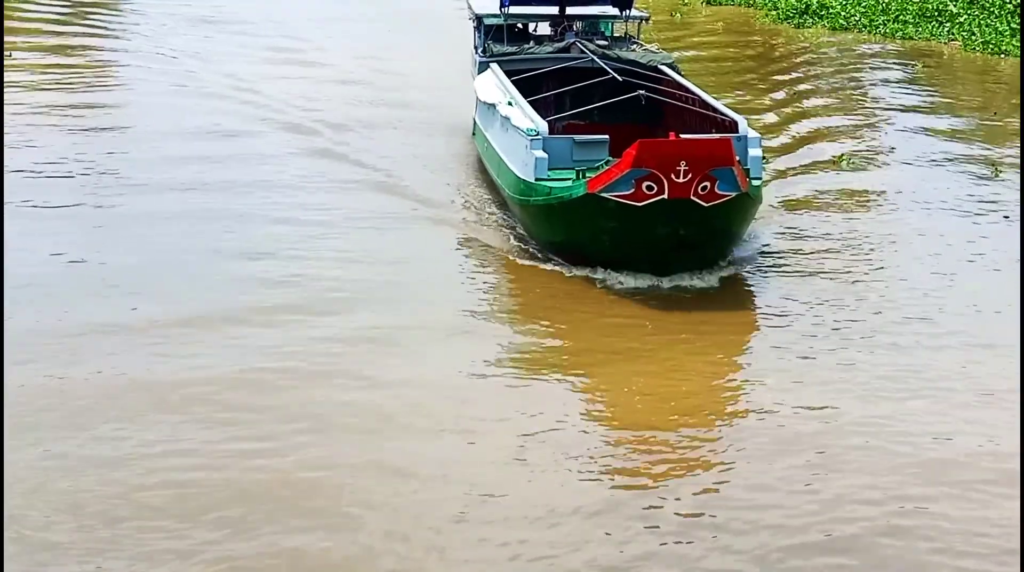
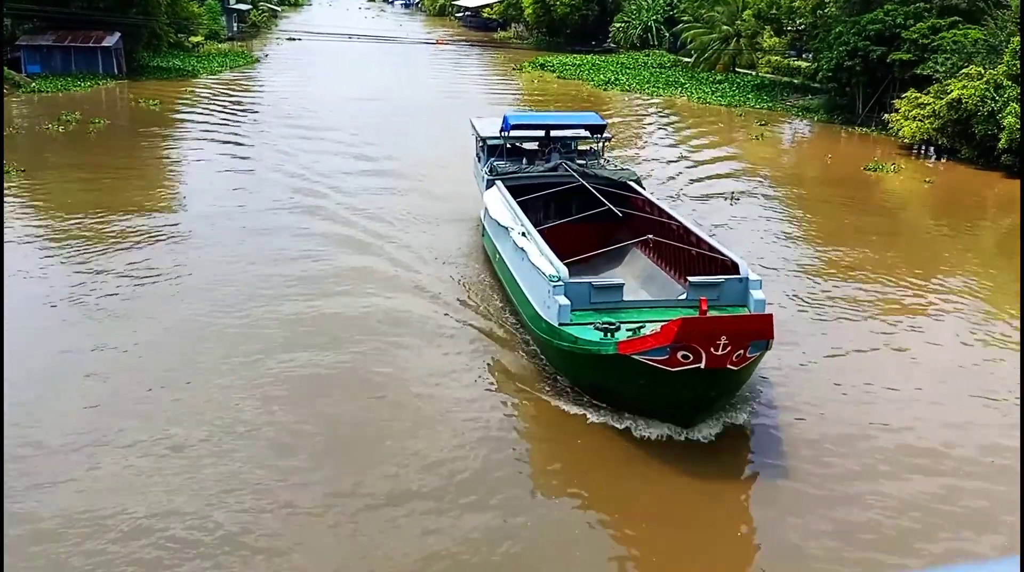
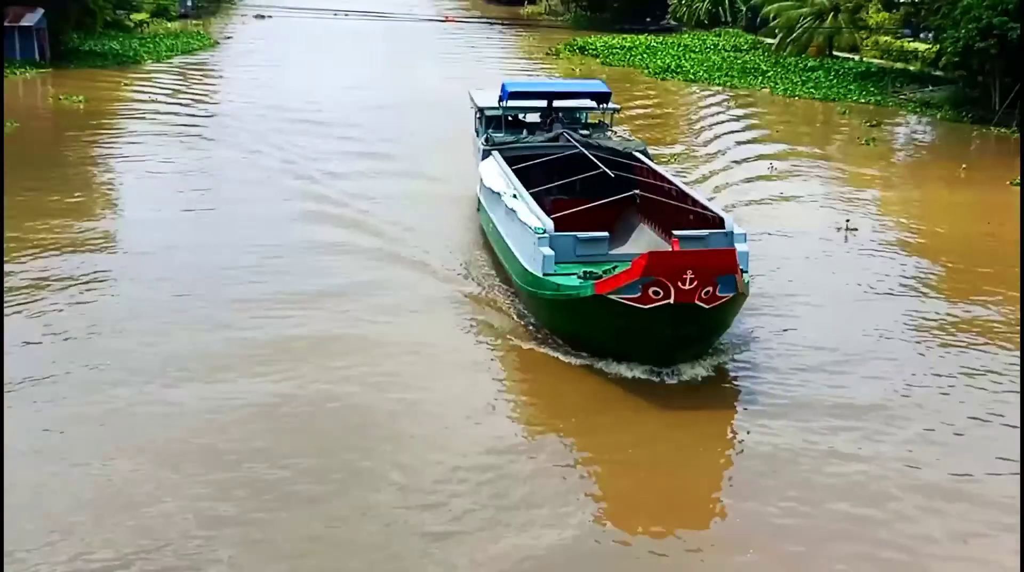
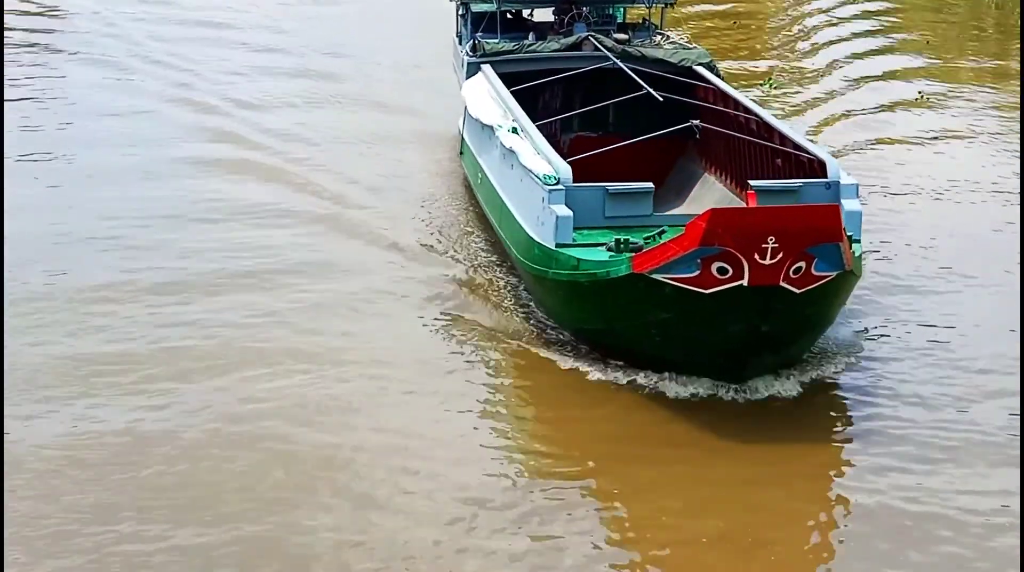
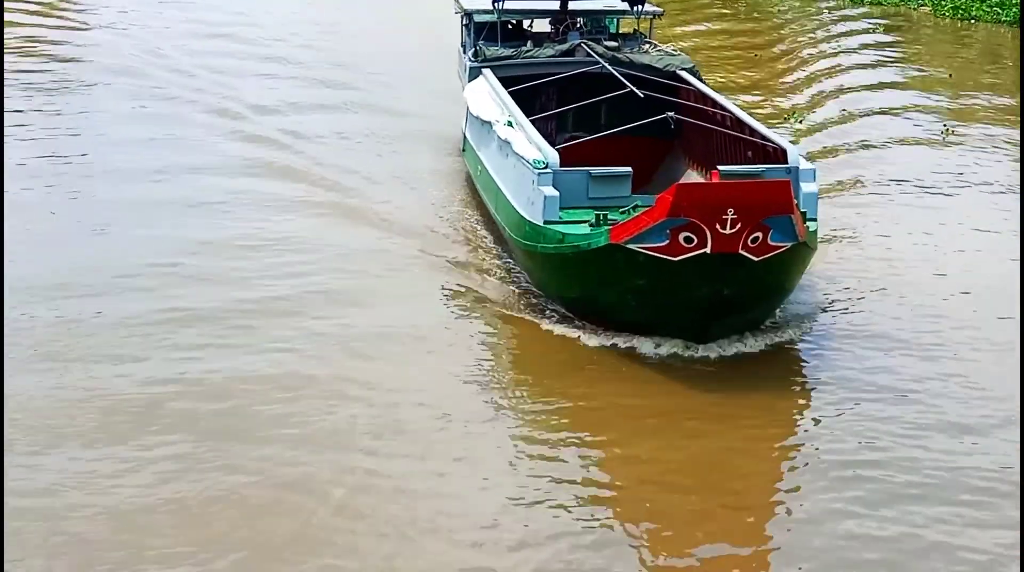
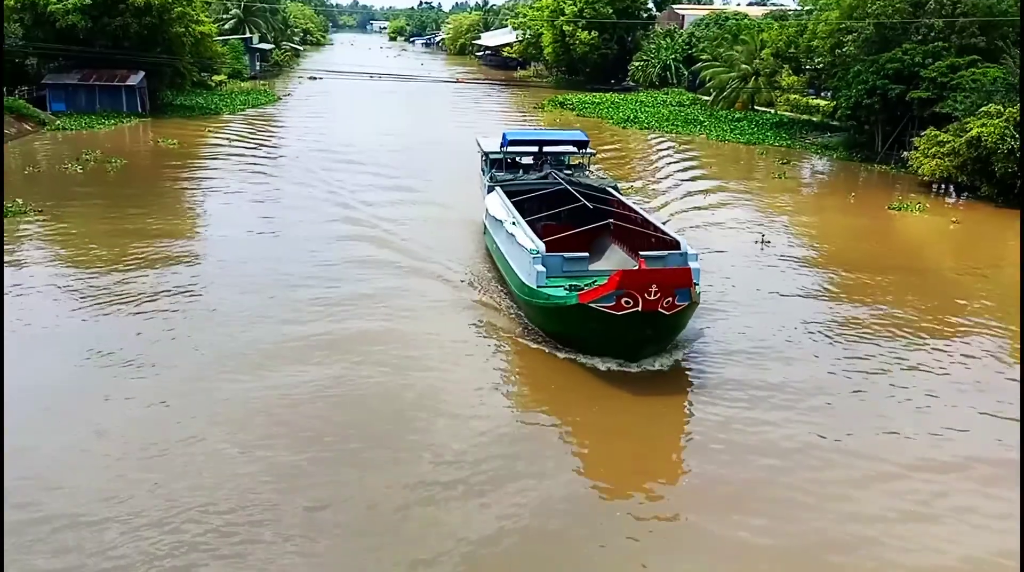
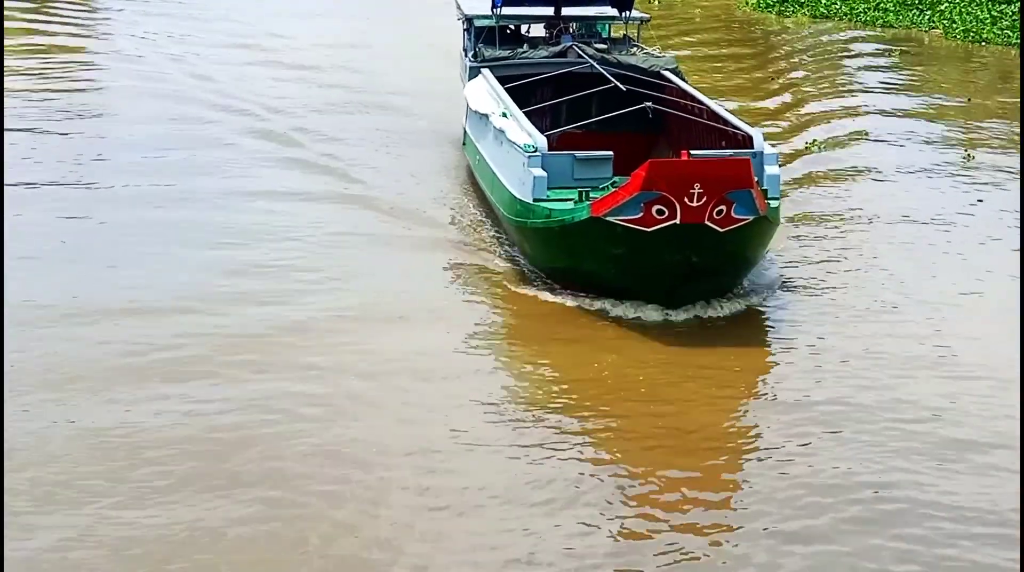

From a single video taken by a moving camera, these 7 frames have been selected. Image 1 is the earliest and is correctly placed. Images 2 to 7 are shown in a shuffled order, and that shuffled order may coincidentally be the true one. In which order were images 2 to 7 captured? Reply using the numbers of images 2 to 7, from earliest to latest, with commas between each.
7, 5, 4, 3, 6, 2
